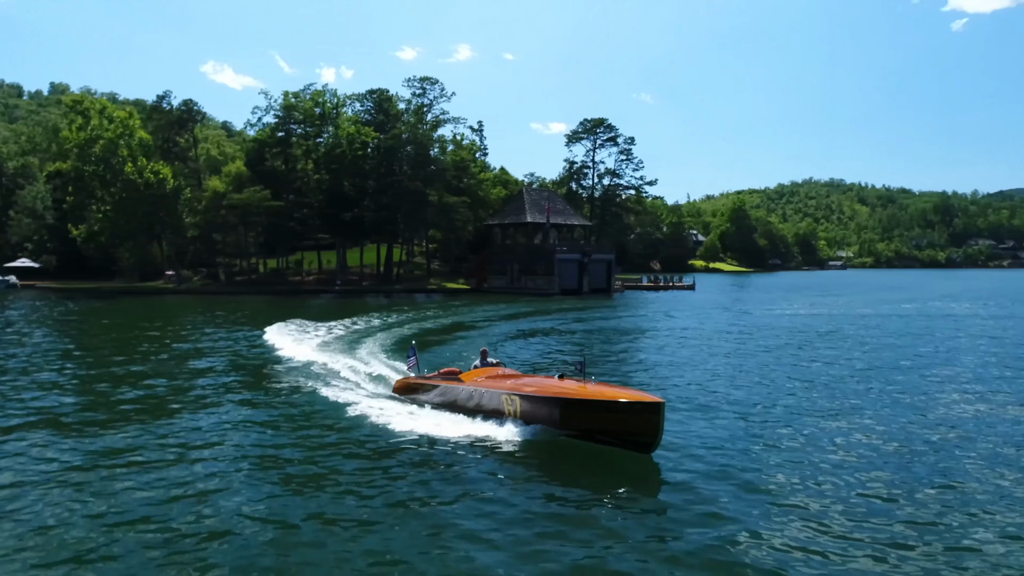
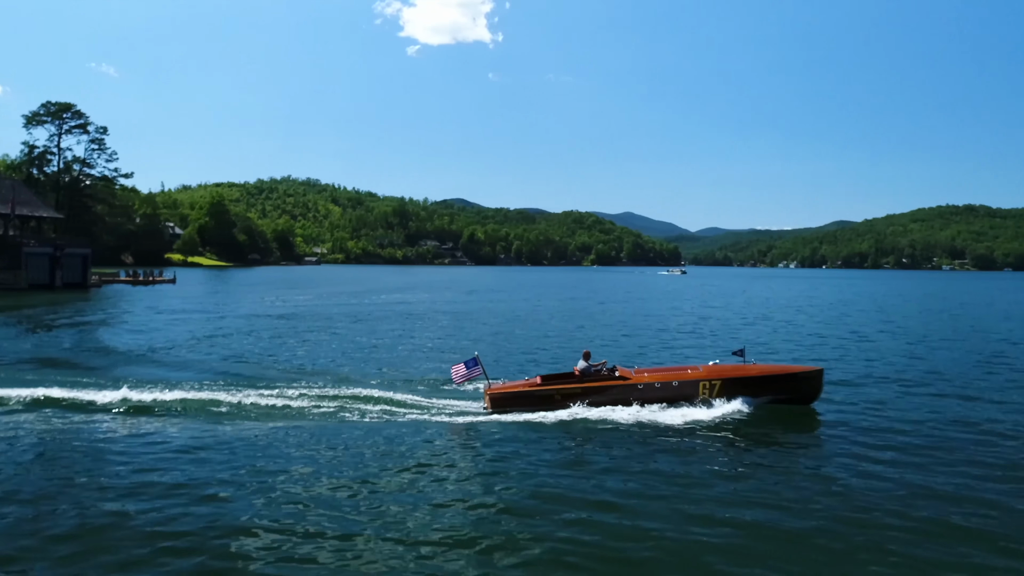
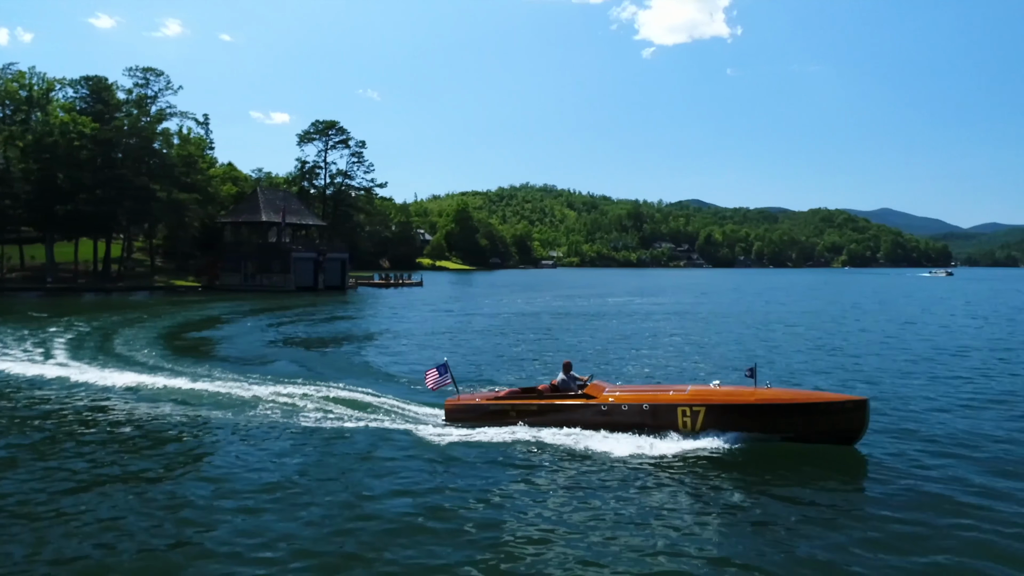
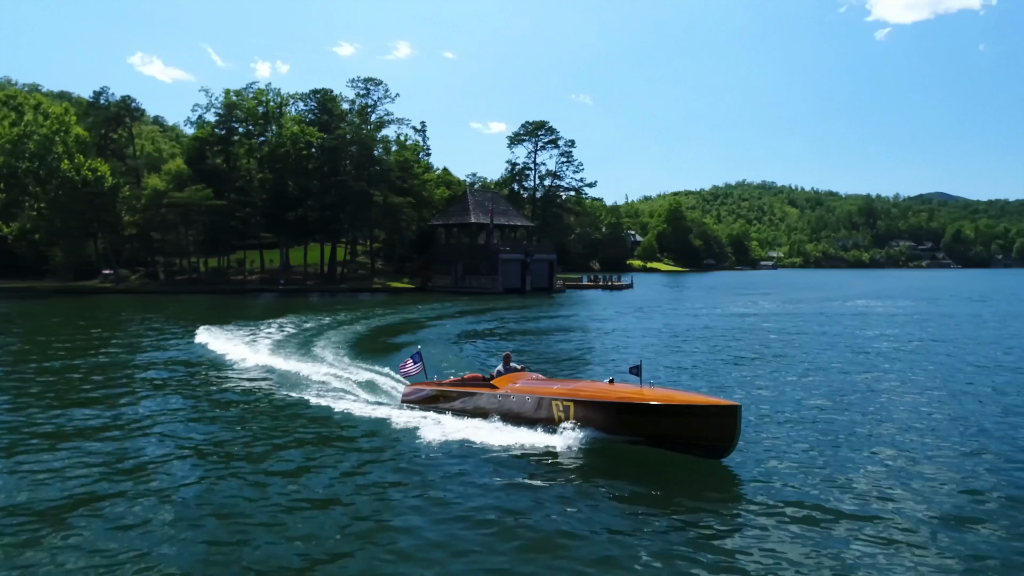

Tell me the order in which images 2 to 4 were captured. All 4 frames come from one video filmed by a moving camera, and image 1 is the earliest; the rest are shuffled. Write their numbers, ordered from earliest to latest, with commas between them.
4, 3, 2
